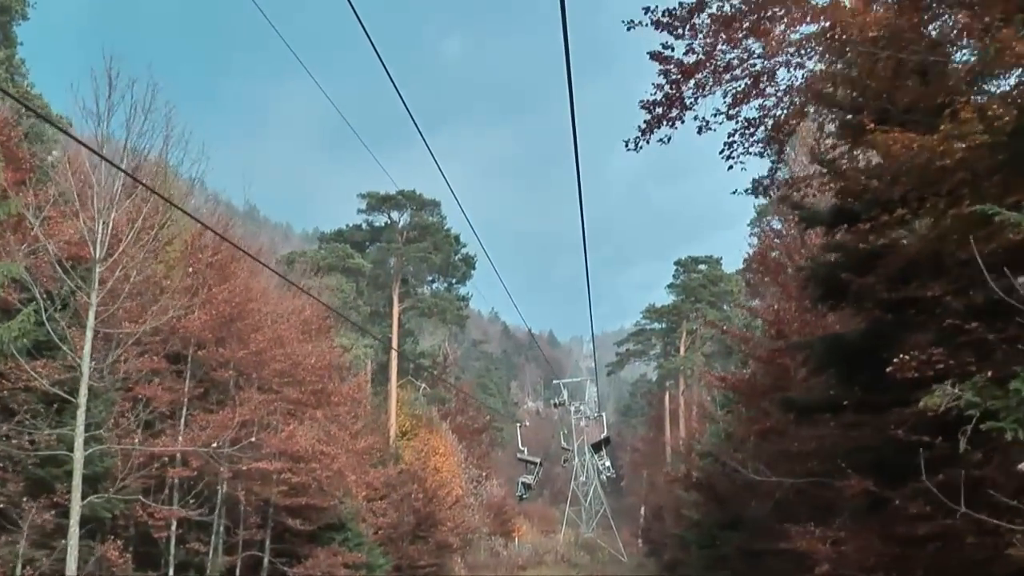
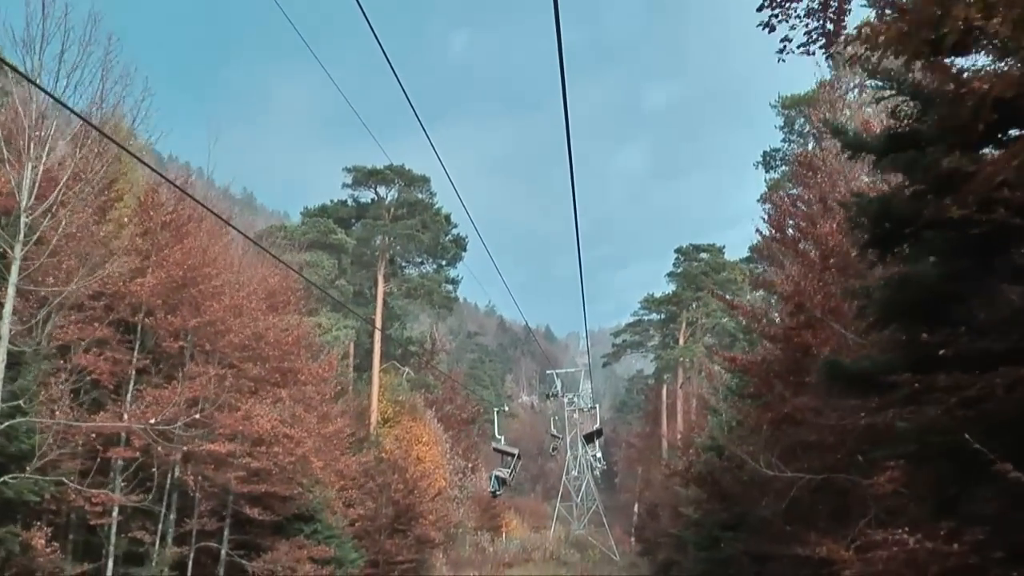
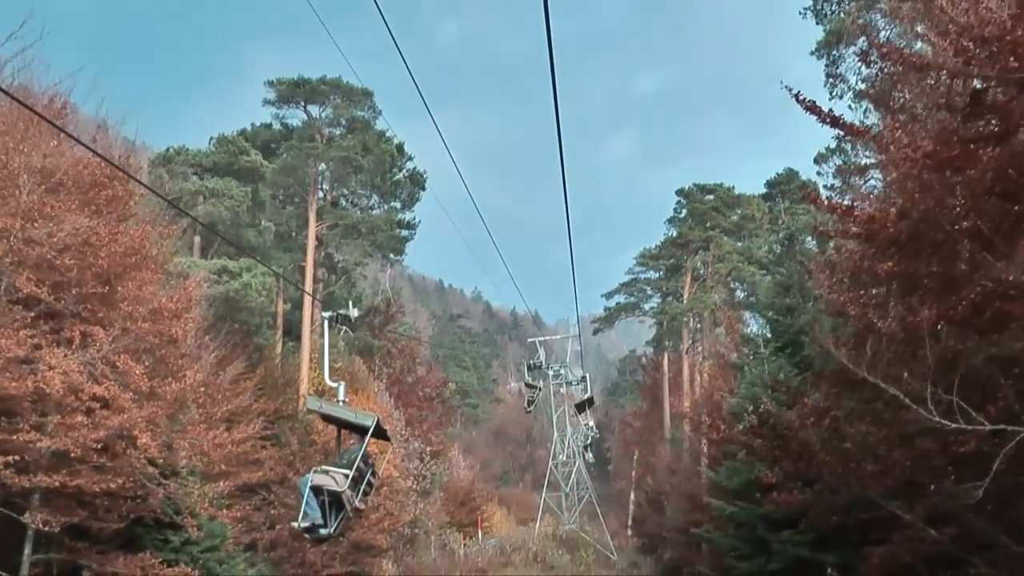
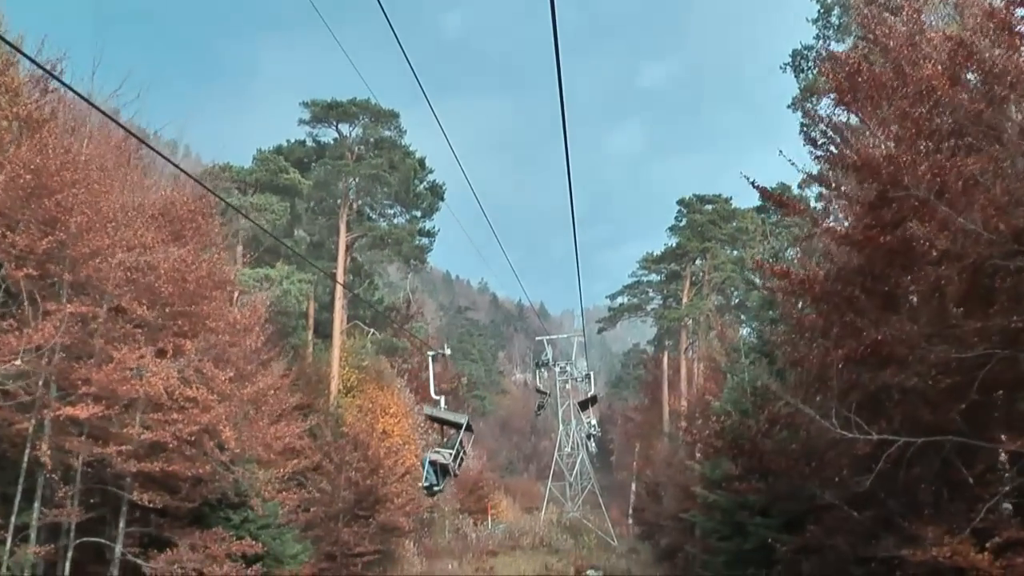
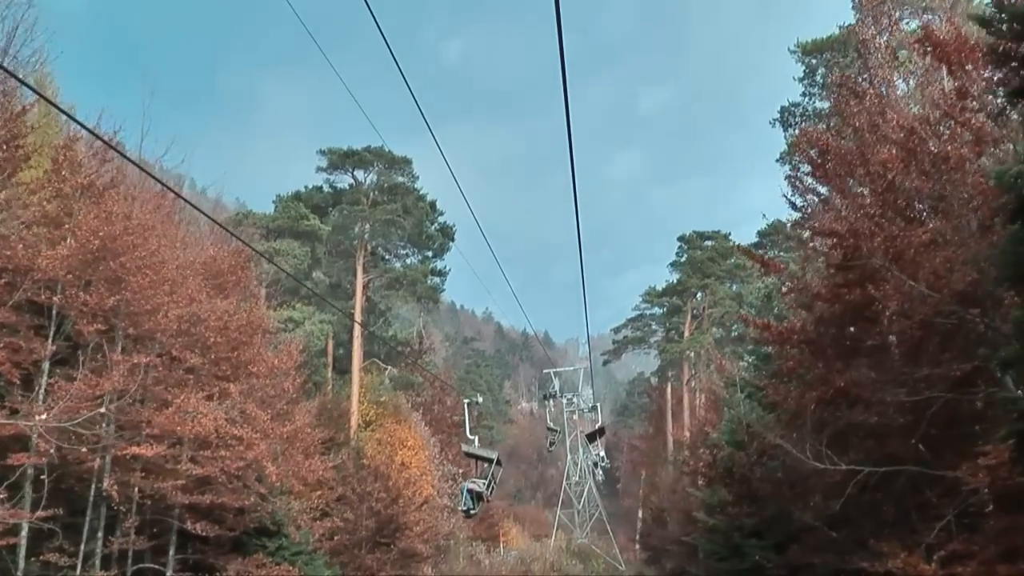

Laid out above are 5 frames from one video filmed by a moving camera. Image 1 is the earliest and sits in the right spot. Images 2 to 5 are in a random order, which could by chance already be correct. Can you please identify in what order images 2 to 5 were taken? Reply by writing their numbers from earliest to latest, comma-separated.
2, 5, 4, 3
